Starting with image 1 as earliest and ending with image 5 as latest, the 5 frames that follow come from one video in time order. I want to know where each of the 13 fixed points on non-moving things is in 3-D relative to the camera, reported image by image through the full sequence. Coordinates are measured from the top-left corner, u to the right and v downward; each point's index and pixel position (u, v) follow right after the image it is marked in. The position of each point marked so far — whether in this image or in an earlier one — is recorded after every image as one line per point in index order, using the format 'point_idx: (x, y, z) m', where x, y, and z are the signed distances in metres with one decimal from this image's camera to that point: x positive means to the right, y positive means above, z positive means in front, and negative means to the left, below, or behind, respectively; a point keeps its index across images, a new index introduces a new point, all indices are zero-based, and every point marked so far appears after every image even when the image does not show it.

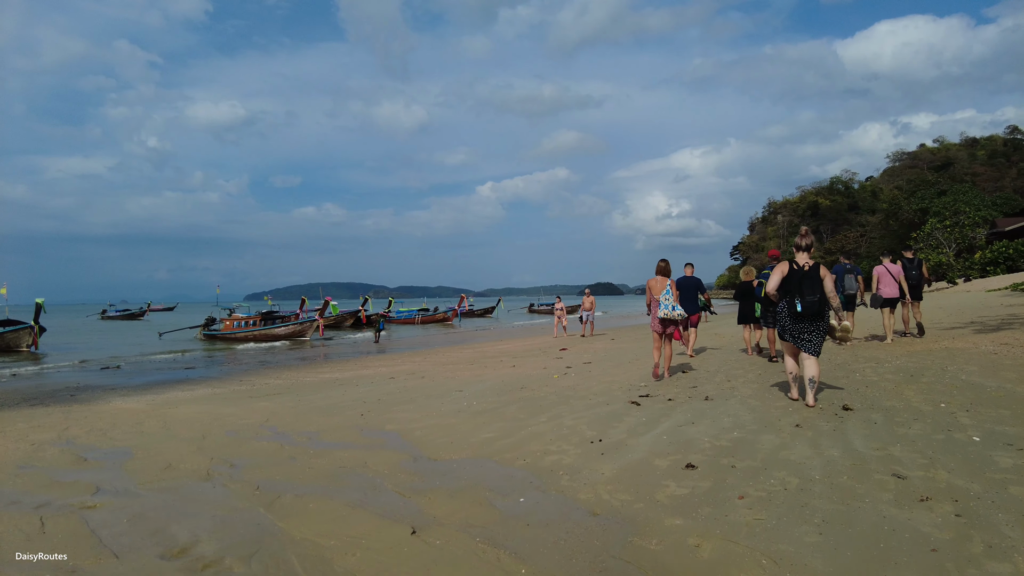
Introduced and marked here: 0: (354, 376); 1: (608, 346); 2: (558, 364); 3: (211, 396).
0: (-3.8, -2.1, +13.0) m
1: (+2.8, -1.7, +16.2) m
2: (+1.0, -1.7, +12.1) m
3: (-6.0, -2.1, +10.8) m
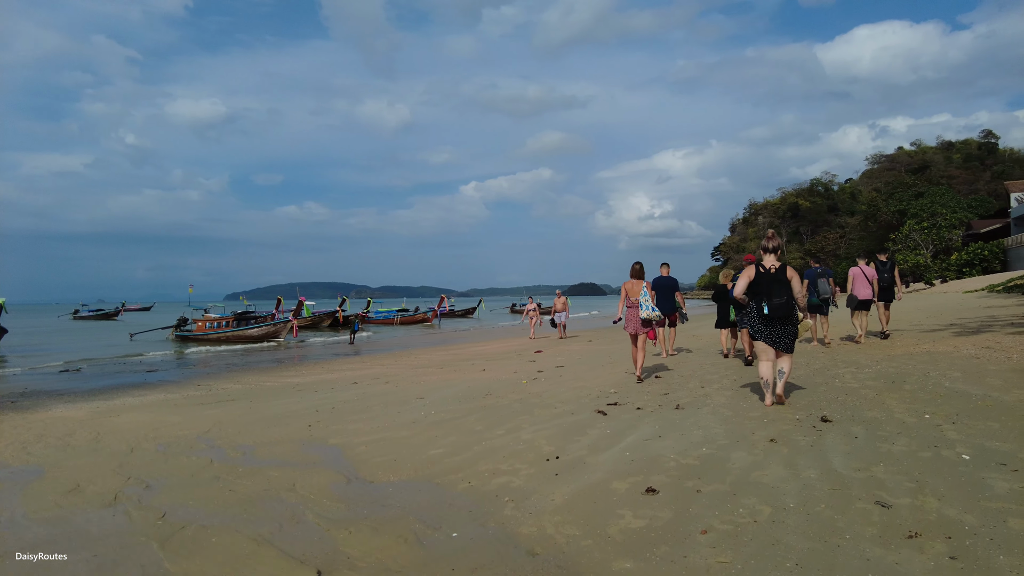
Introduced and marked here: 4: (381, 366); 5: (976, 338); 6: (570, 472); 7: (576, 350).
0: (-4.4, -2.1, +12.4) m
1: (+2.1, -1.7, +15.8) m
2: (+0.4, -1.7, +11.6) m
3: (-6.5, -2.1, +10.2) m
4: (-3.6, -2.1, +15.1) m
5: (+8.1, -0.9, +9.5) m
6: (+0.4, -1.4, +4.1) m
7: (+1.7, -1.7, +15.2) m
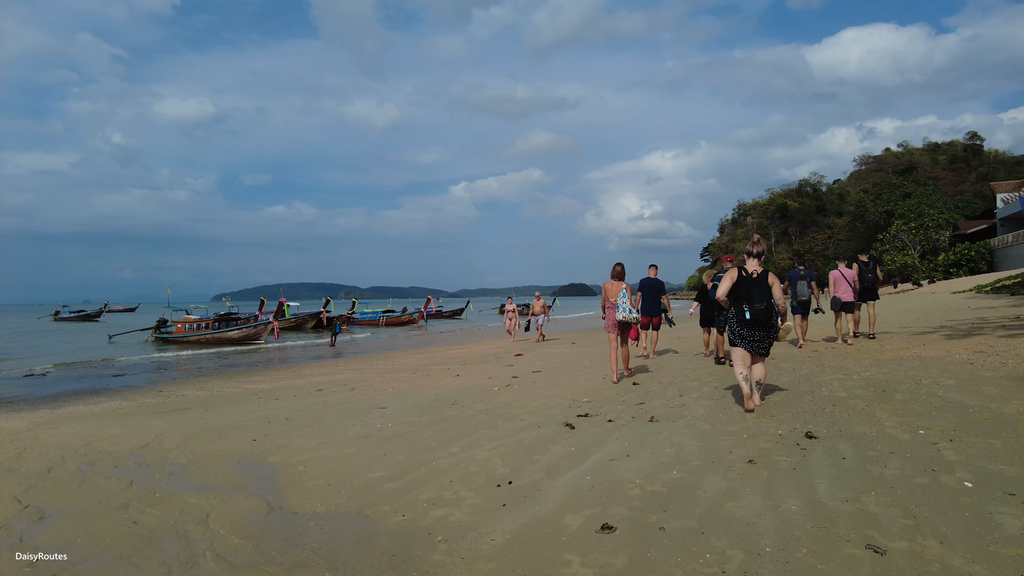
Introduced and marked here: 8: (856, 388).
0: (-4.9, -2.1, +11.8) m
1: (+1.5, -1.8, +15.3) m
2: (-0.1, -1.7, +11.1) m
3: (-7.0, -2.2, +9.5) m
4: (-4.2, -2.2, +14.5) m
5: (+7.6, -0.9, +9.2) m
6: (0.0, -1.4, +3.6) m
7: (+1.2, -1.8, +14.7) m
8: (+4.1, -1.2, +6.4) m
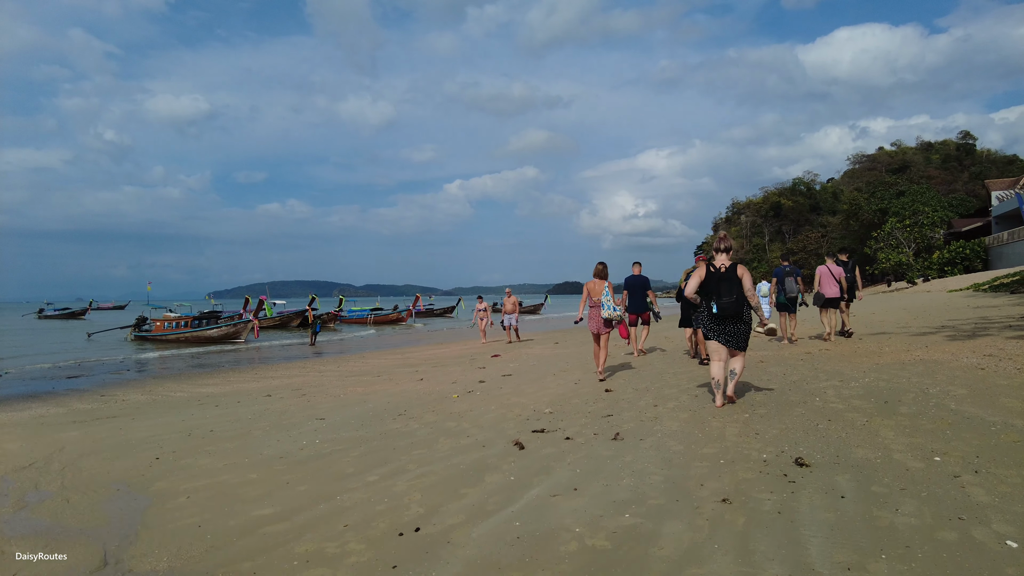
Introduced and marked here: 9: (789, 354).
0: (-5.5, -2.0, +10.9) m
1: (+0.9, -1.7, +14.4) m
2: (-0.7, -1.6, +10.2) m
3: (-7.6, -2.1, +8.6) m
4: (-4.8, -2.1, +13.6) m
5: (+7.0, -0.8, +8.3) m
6: (-0.5, -1.3, +2.7) m
7: (+0.6, -1.7, +13.9) m
8: (+3.5, -1.1, +5.6) m
9: (+4.9, -1.2, +9.7) m
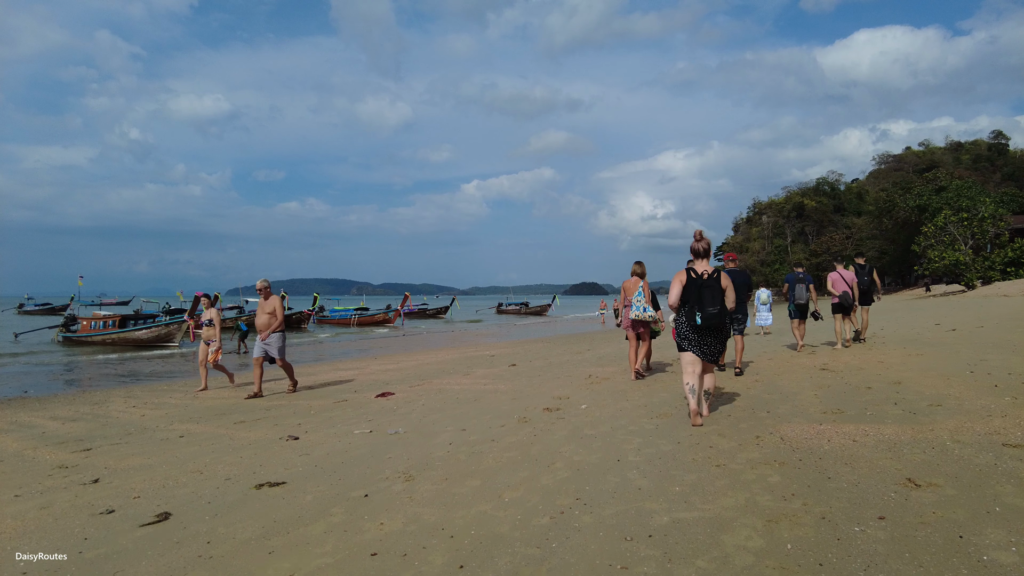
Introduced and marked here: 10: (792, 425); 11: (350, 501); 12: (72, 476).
0: (-7.2, -1.9, +5.4) m
1: (-0.7, -1.6, +8.7) m
2: (-2.4, -1.5, +4.6) m
3: (-9.3, -1.9, +3.1) m
4: (-6.4, -1.9, +8.0) m
5: (+5.3, -0.8, +2.4) m
6: (-2.4, -1.2, -3.0) m
7: (-1.0, -1.6, +8.2) m
8: (+1.7, -1.1, -0.2) m
9: (+3.2, -1.1, +3.9) m
10: (+2.5, -1.2, +5.0) m
11: (-1.1, -1.4, +3.6) m
12: (-3.8, -1.6, +4.6) m
